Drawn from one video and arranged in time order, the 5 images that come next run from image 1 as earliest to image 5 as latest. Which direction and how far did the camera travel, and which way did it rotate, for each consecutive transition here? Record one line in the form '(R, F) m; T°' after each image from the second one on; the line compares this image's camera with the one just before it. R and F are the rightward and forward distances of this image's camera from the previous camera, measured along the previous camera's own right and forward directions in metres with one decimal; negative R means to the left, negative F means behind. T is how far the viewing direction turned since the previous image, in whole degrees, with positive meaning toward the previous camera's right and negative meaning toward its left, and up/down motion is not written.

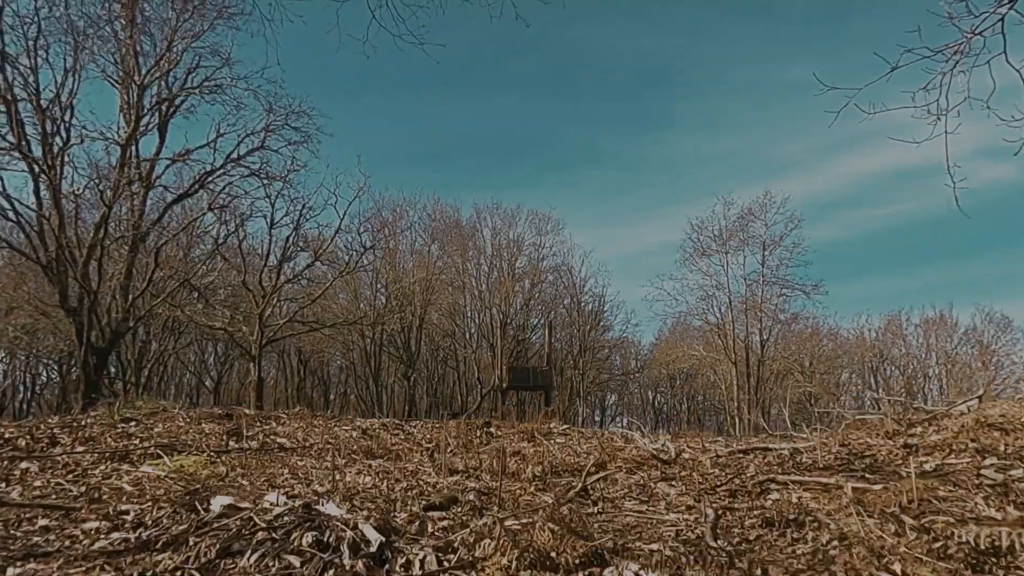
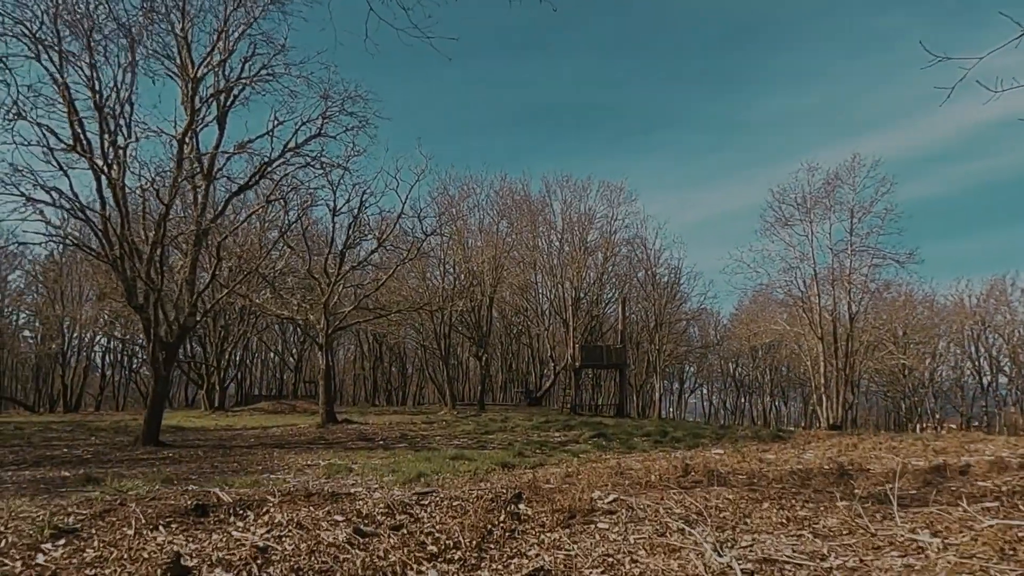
(+0.2, +0.6) m; -6°
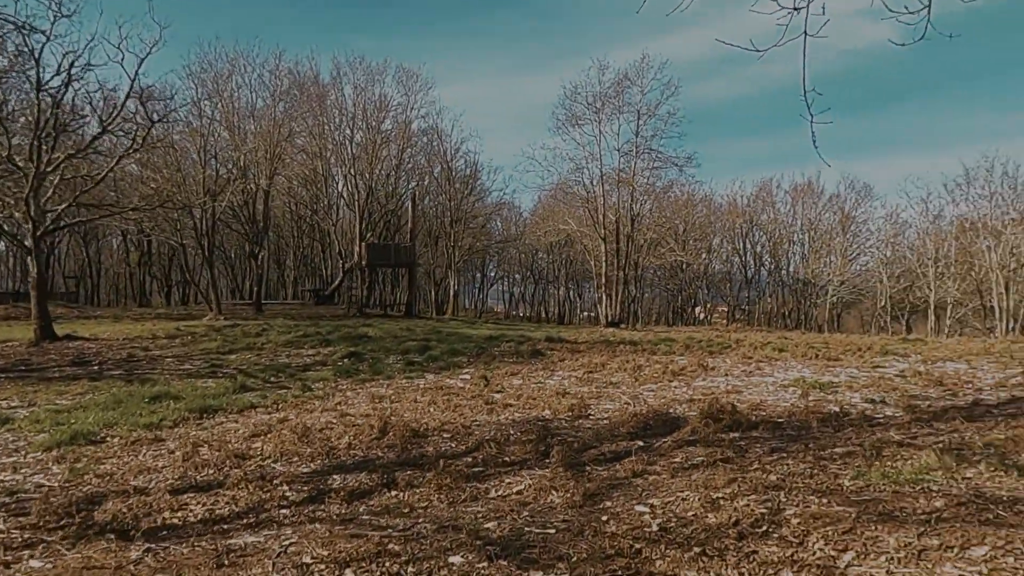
(+1.1, +1.0) m; +14°
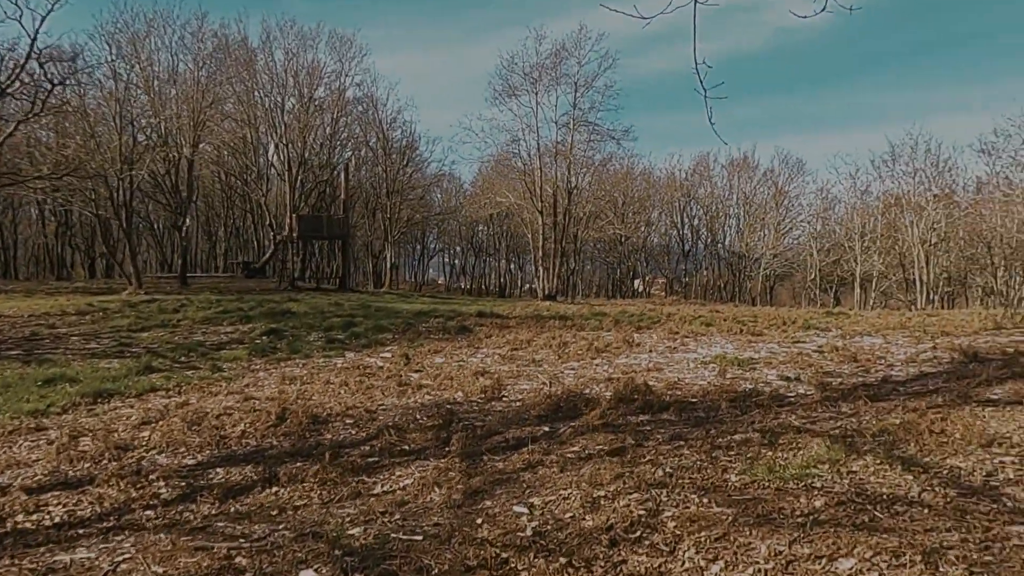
(+0.3, +0.2) m; +4°
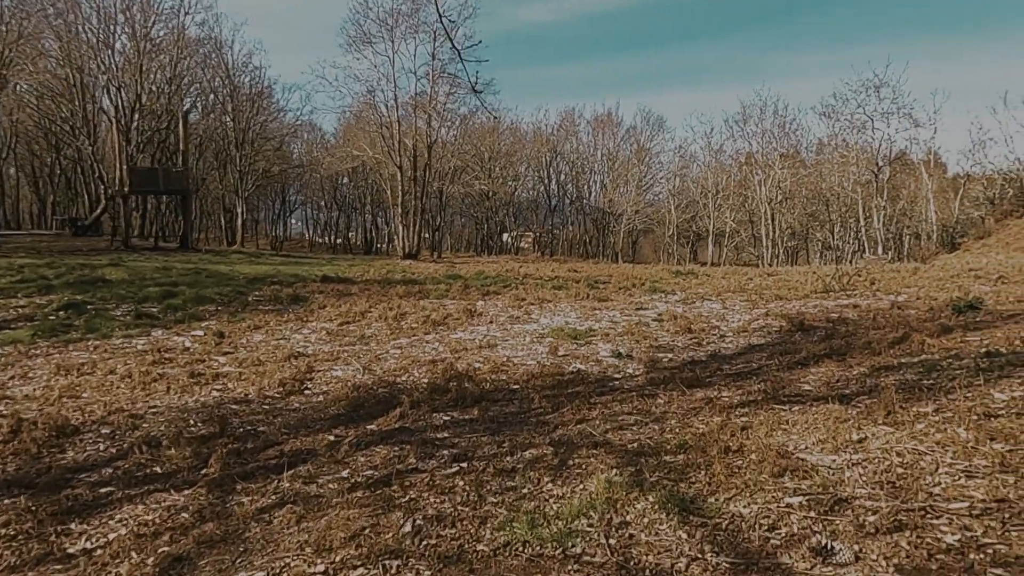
(+0.5, +0.5) m; +10°
